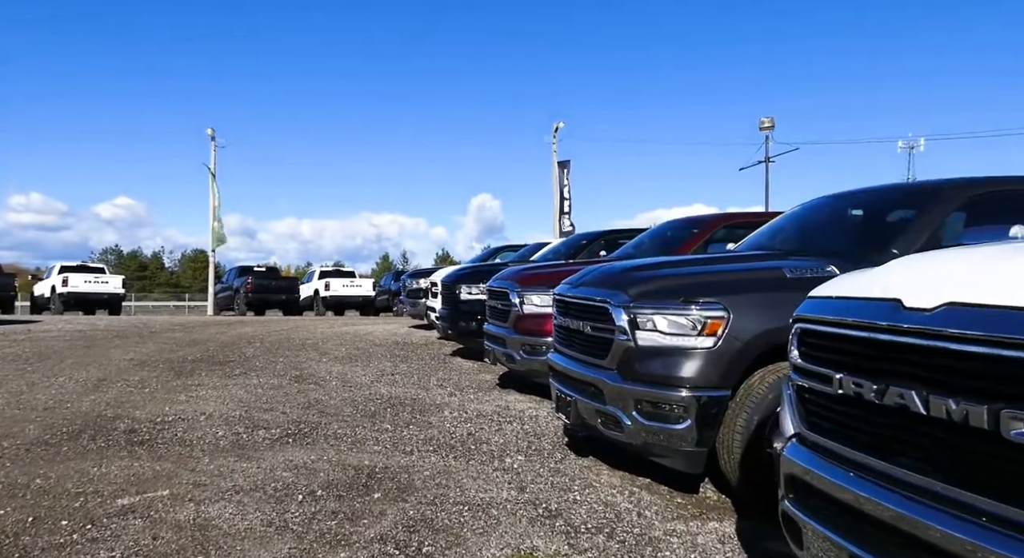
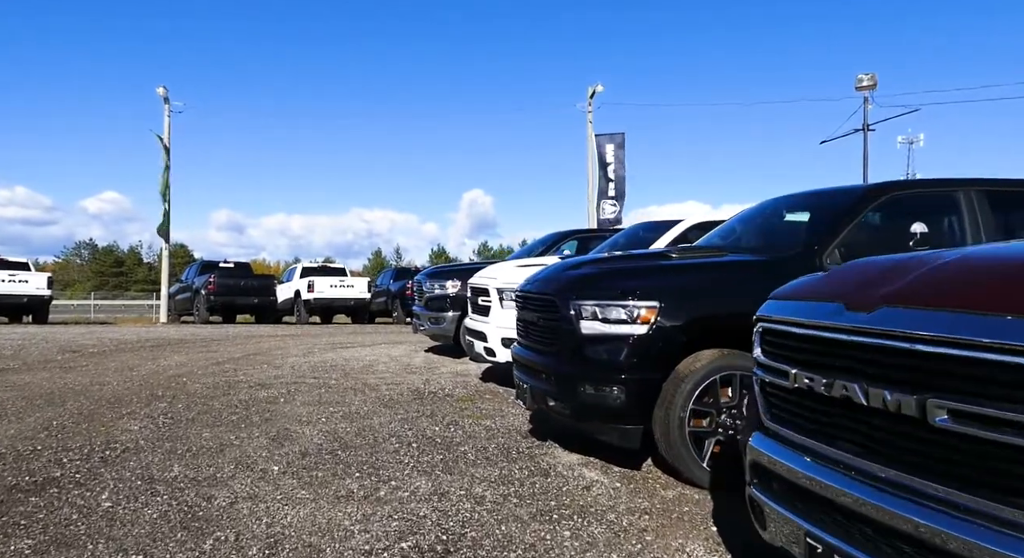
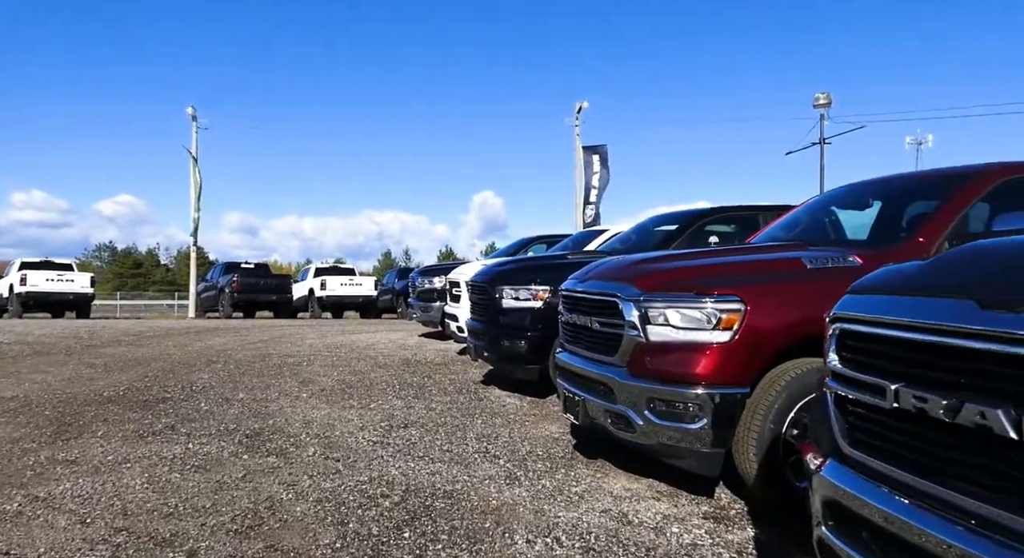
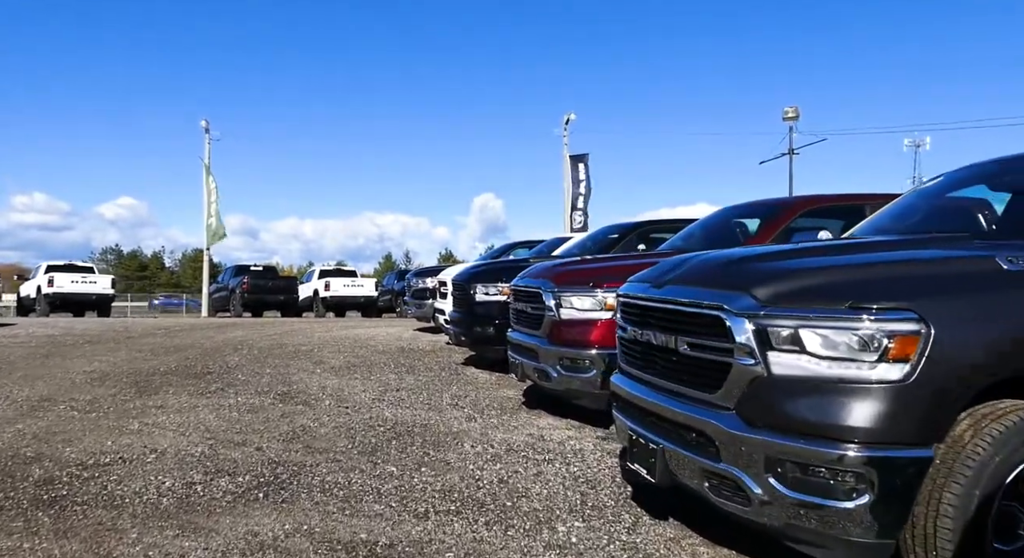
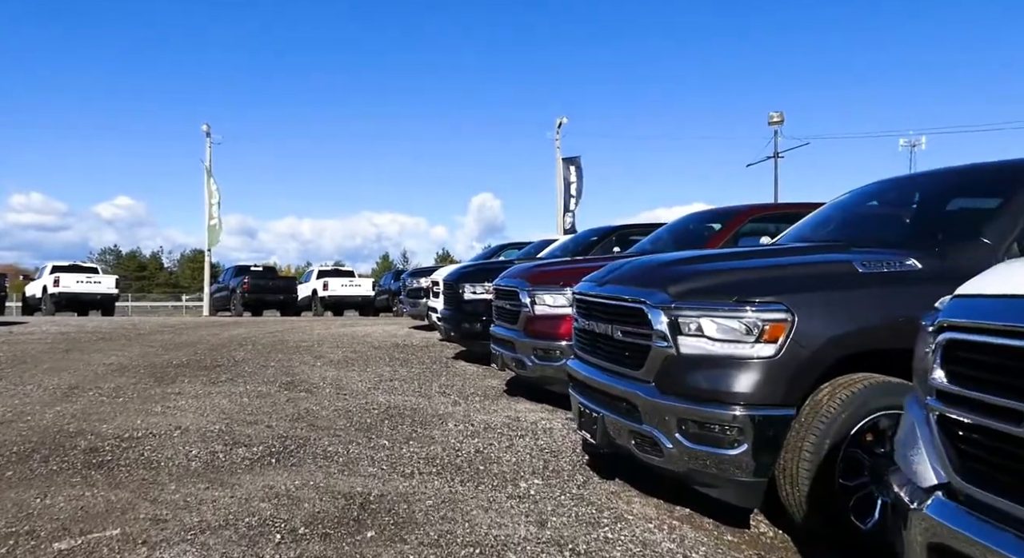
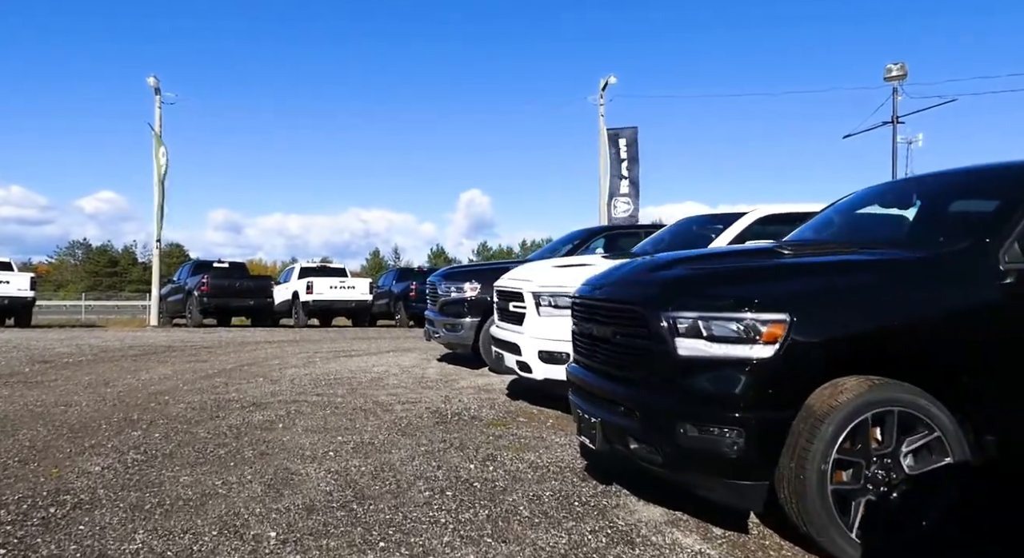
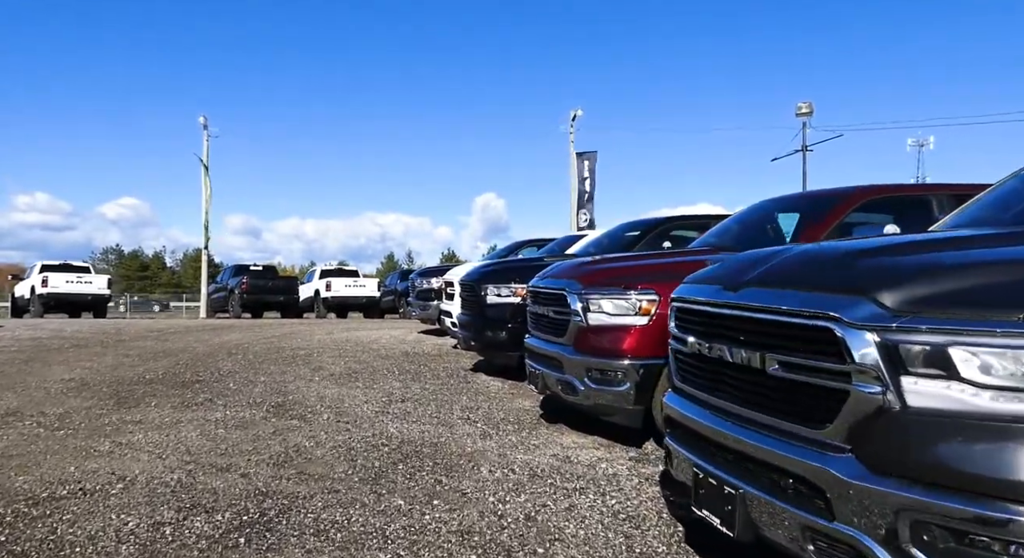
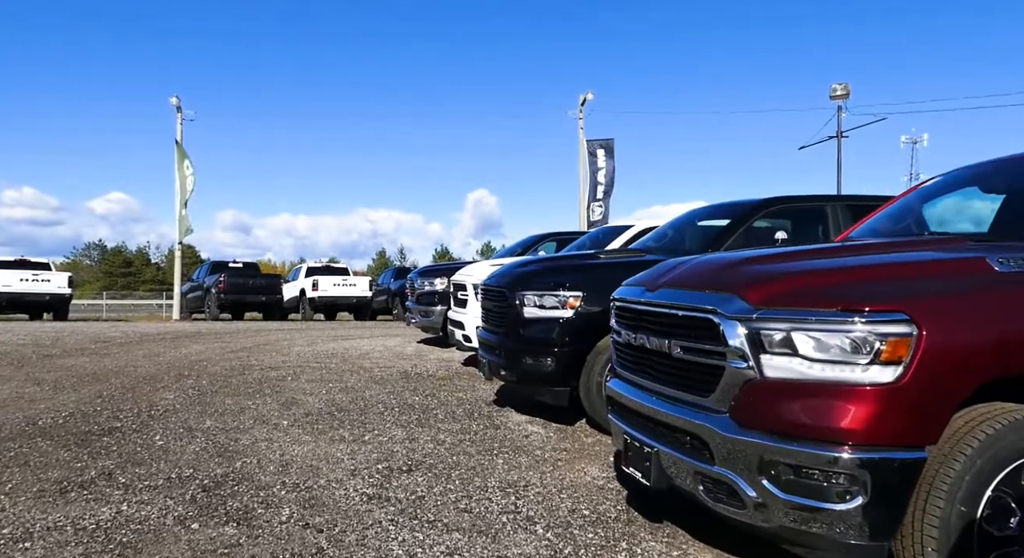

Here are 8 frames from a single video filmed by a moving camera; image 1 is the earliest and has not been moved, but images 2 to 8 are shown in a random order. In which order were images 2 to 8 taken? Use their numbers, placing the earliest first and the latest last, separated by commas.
5, 4, 7, 3, 8, 2, 6
